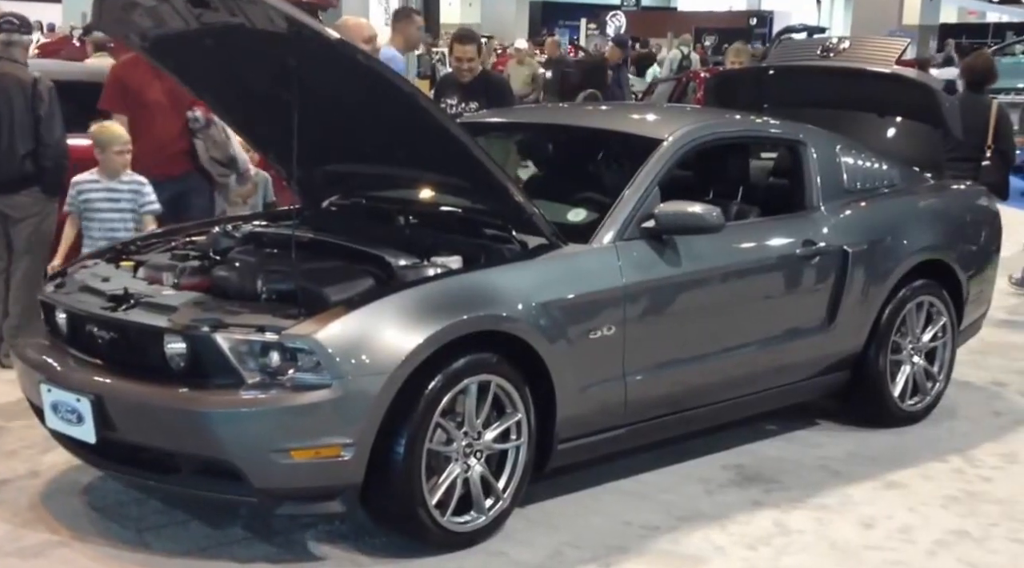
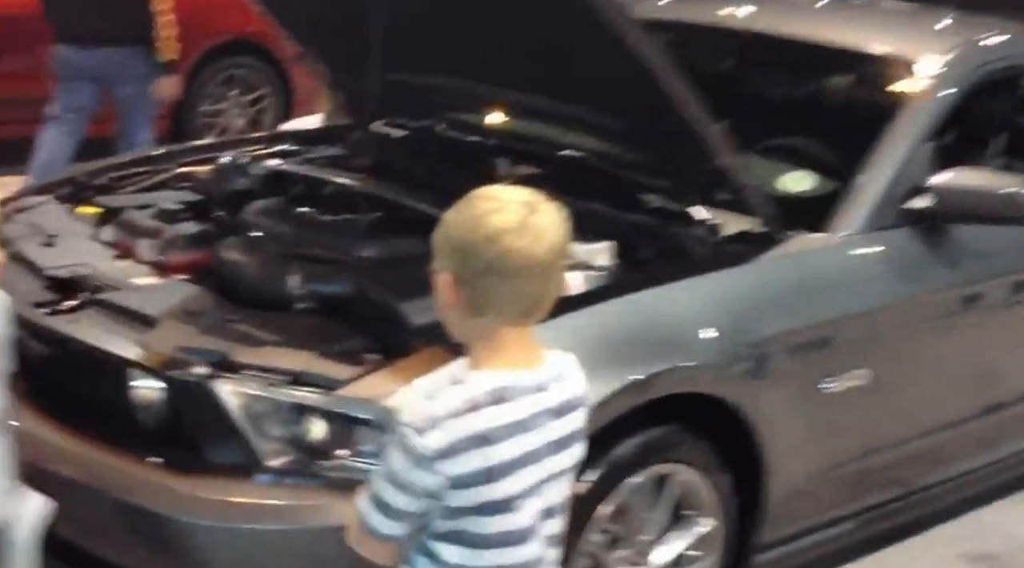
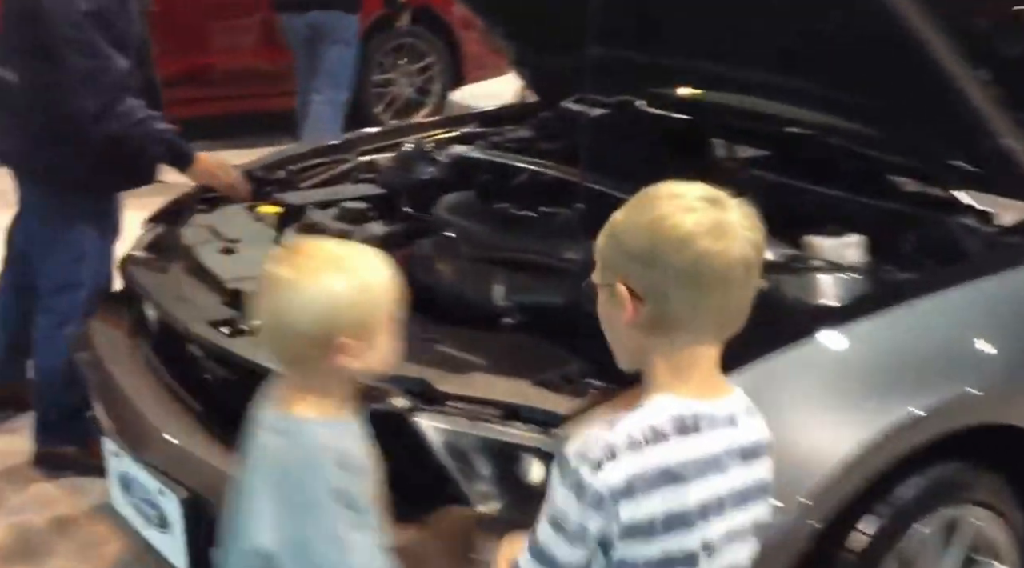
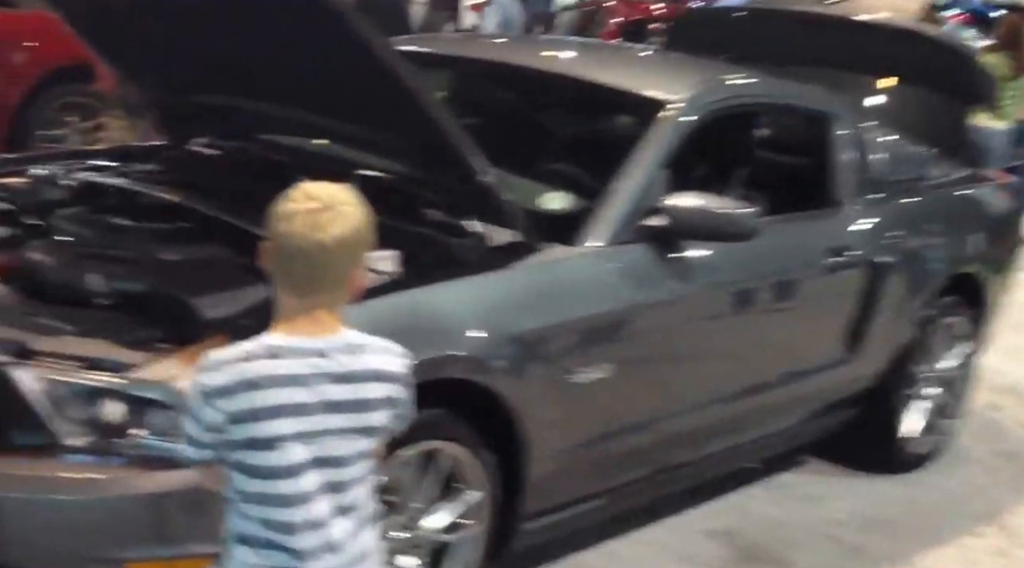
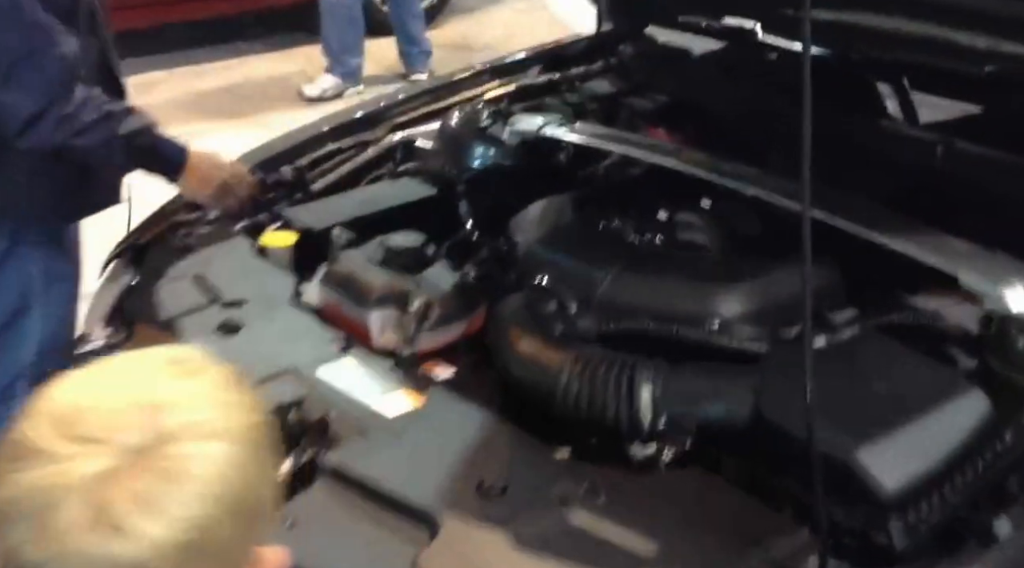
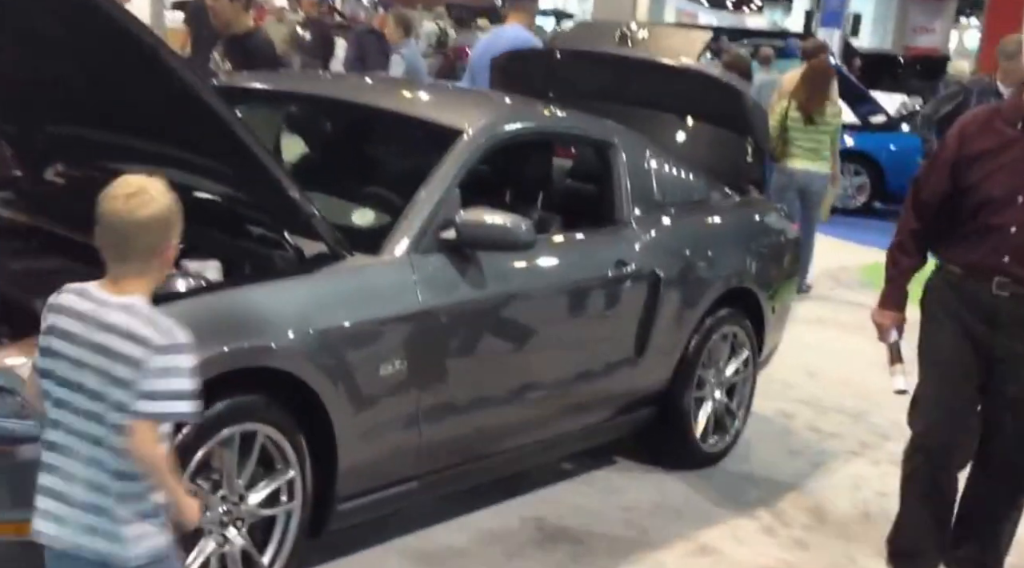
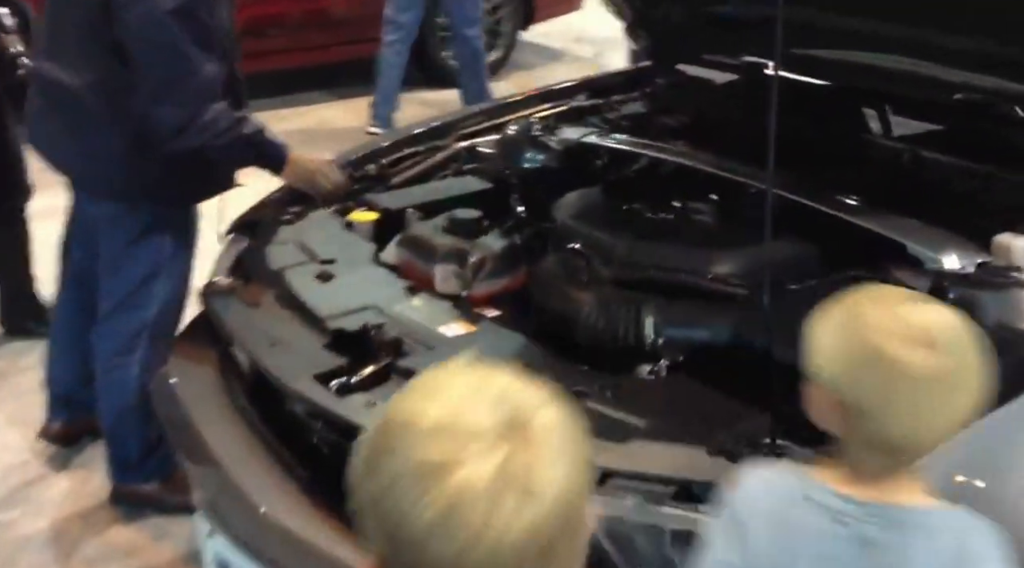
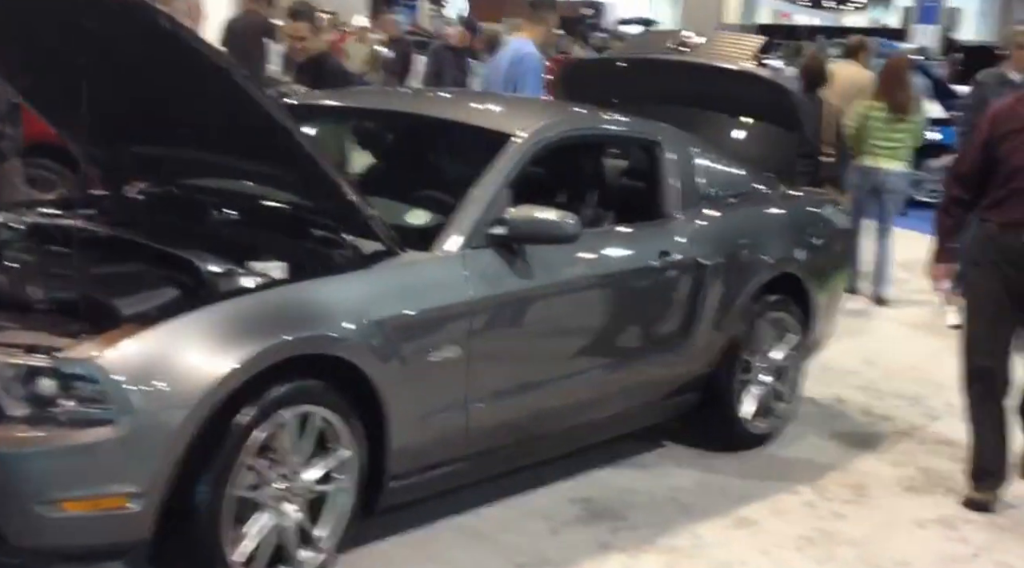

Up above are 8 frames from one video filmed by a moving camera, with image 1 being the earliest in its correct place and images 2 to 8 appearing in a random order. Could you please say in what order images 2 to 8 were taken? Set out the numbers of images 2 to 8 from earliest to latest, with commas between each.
8, 6, 4, 2, 3, 7, 5
